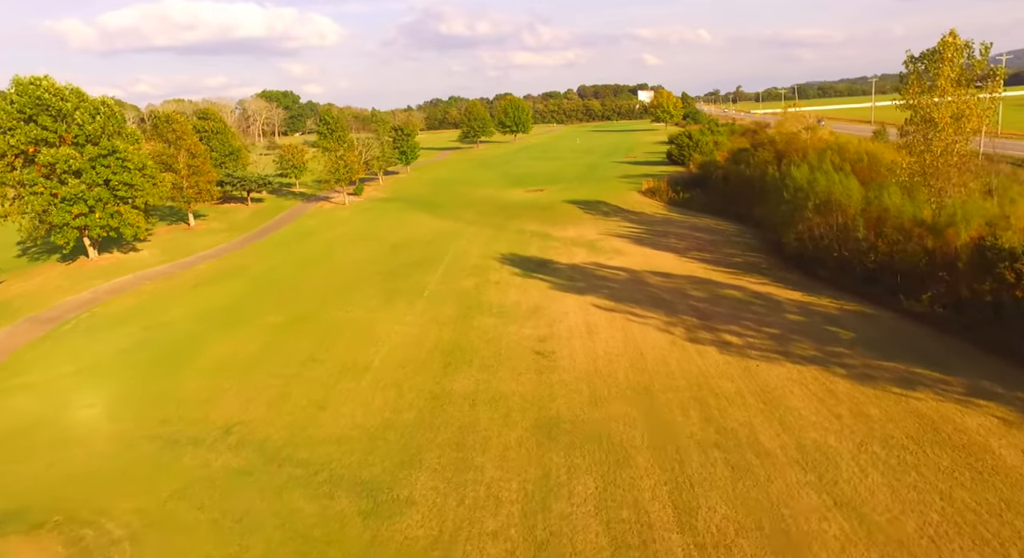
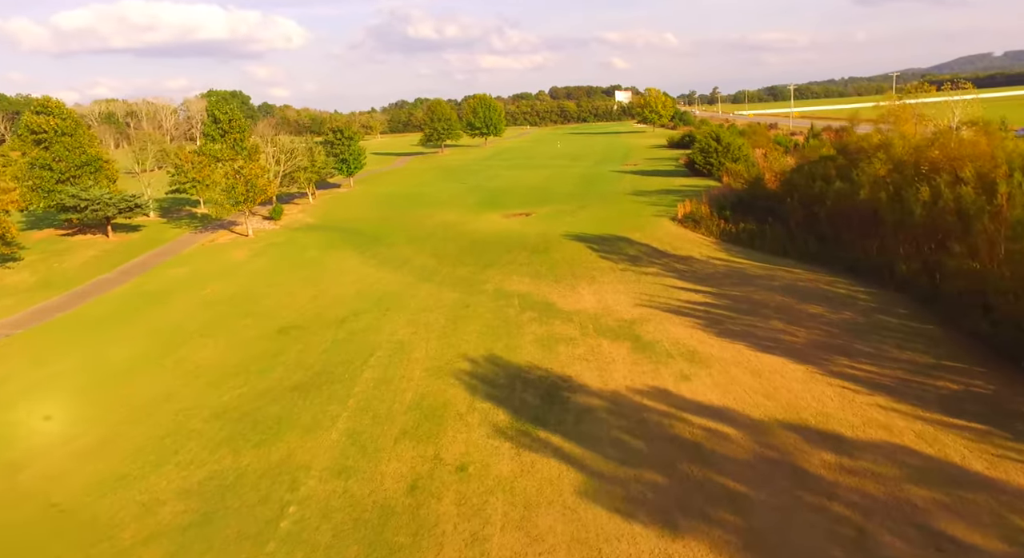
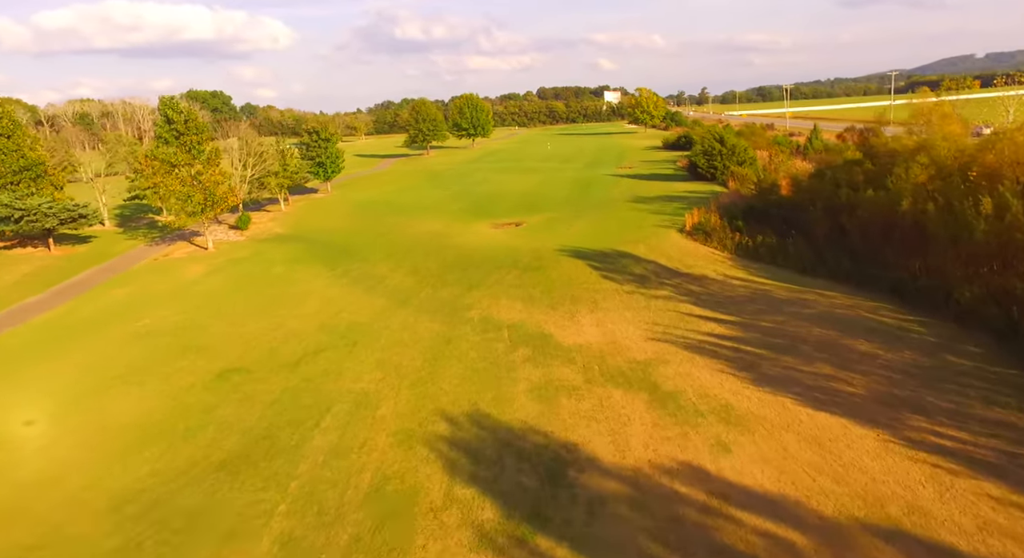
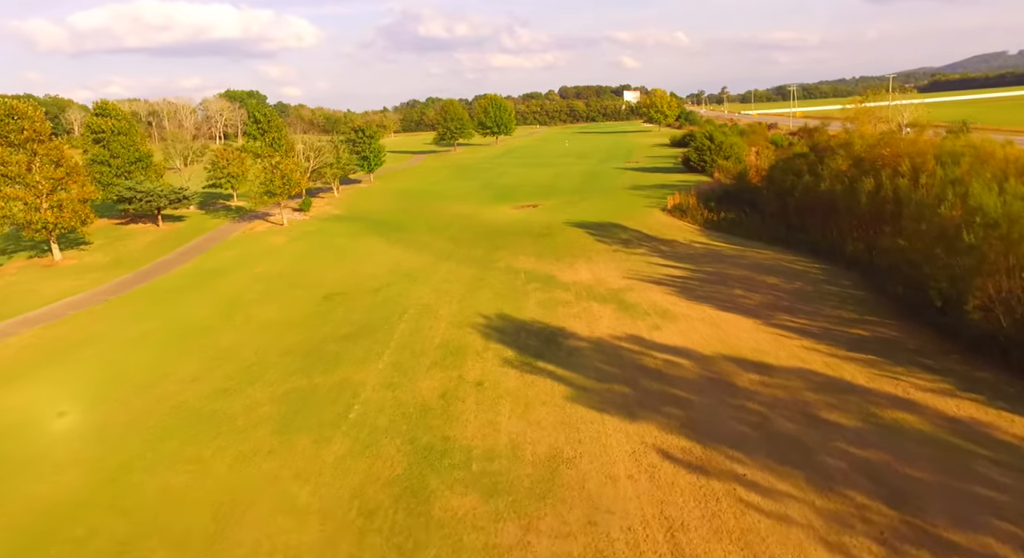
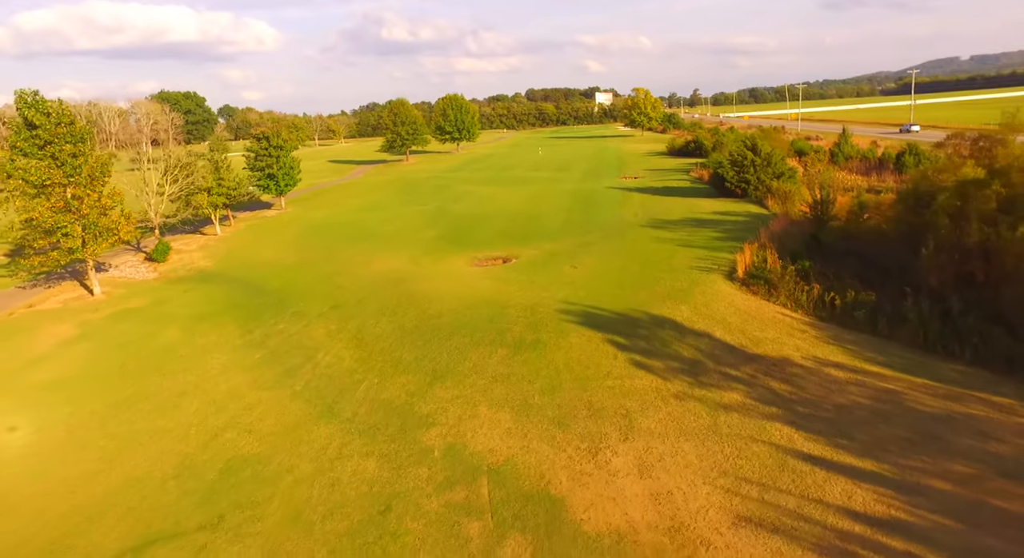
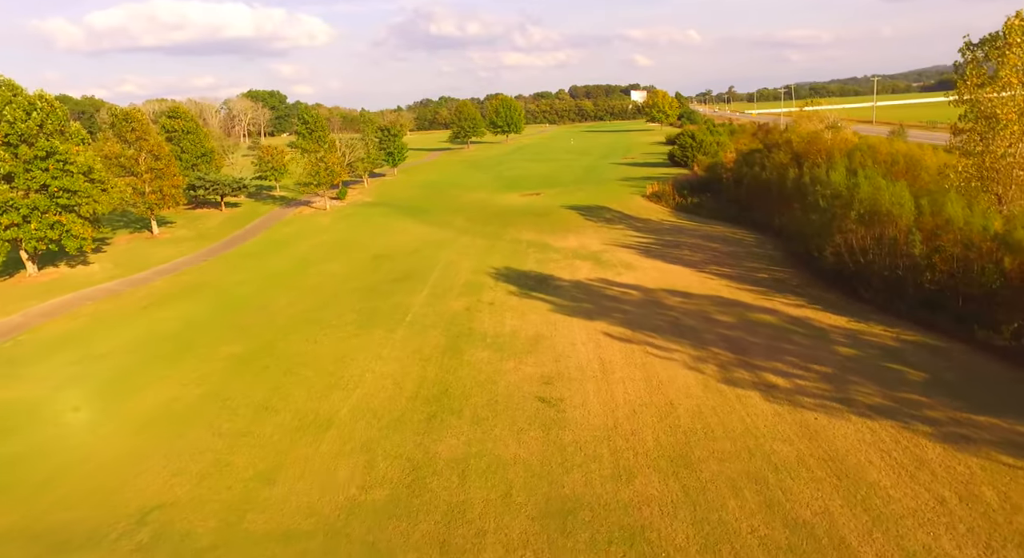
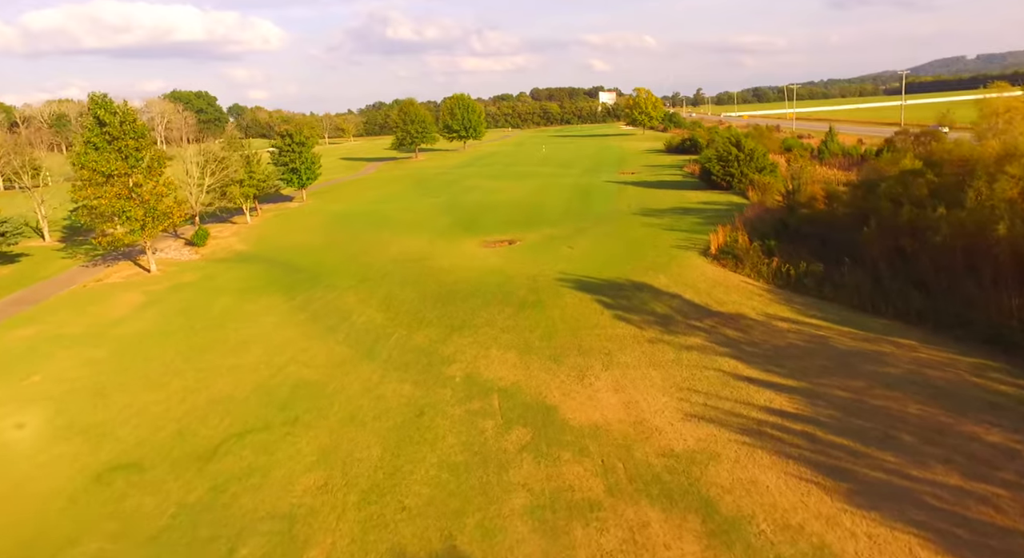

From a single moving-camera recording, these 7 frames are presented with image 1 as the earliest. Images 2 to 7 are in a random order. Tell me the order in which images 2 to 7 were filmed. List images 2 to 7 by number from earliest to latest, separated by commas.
6, 4, 2, 3, 7, 5
